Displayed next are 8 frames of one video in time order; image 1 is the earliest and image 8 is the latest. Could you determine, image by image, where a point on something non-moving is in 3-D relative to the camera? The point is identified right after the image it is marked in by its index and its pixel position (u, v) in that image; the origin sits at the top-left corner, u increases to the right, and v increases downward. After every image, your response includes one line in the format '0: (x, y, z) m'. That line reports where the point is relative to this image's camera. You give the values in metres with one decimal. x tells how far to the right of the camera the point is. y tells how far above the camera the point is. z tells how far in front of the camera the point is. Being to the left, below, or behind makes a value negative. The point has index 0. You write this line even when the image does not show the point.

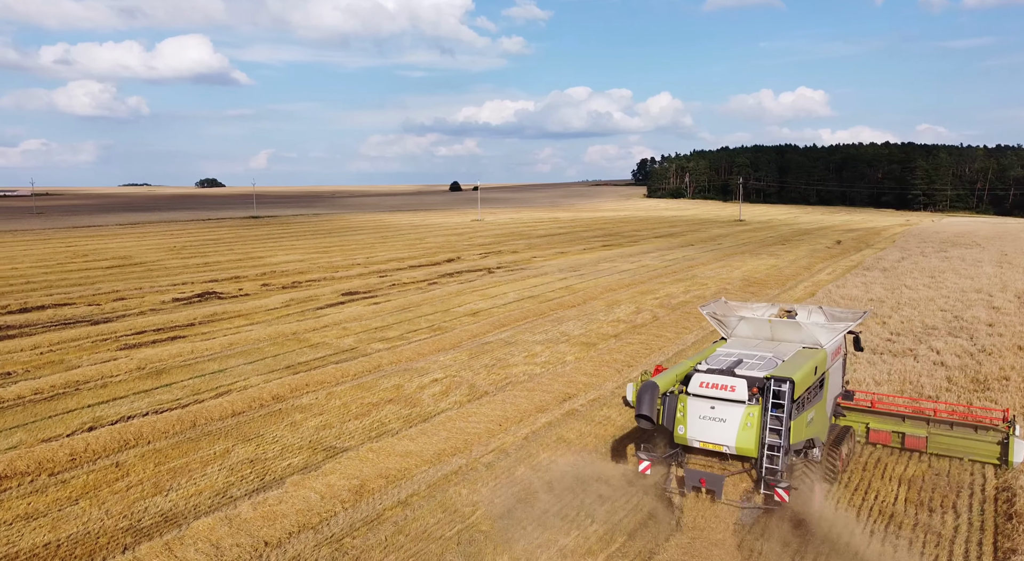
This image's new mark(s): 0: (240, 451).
0: (-3.6, -2.2, +10.5) m
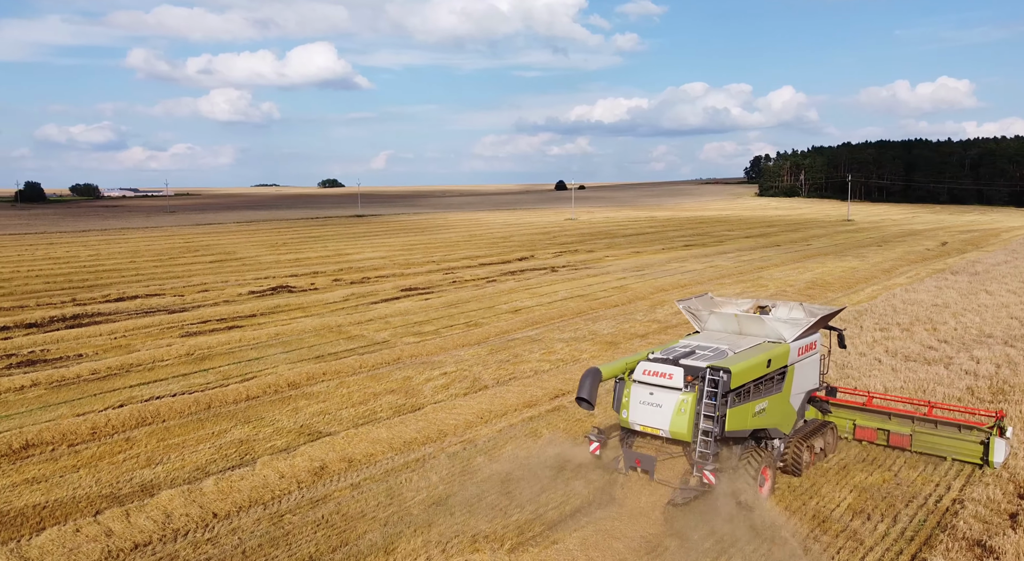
0: (-3.9, -2.2, +11.5) m
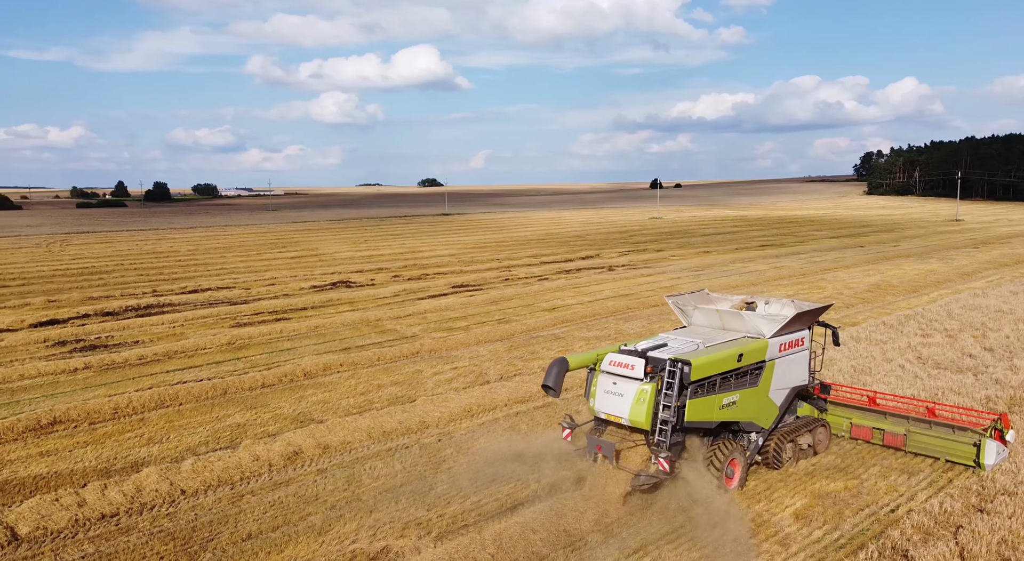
0: (-4.2, -2.1, +12.2) m
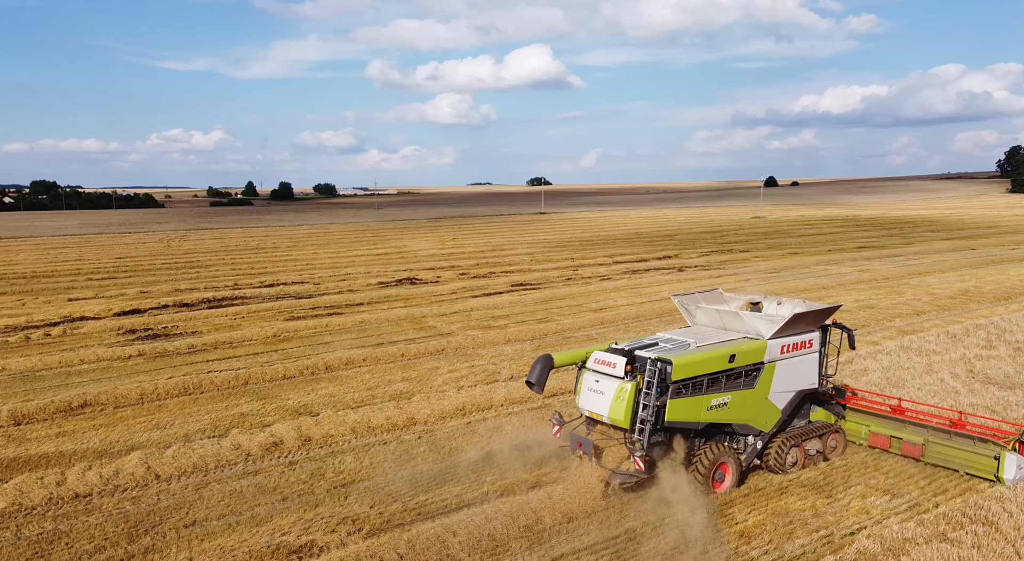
0: (-4.2, -2.0, +12.6) m
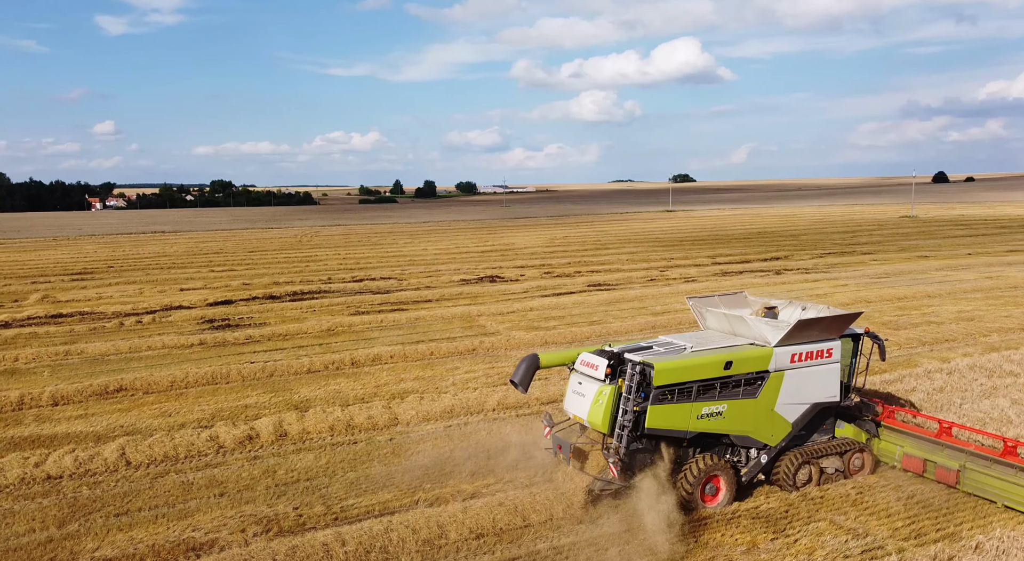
0: (-4.2, -1.9, +13.0) m
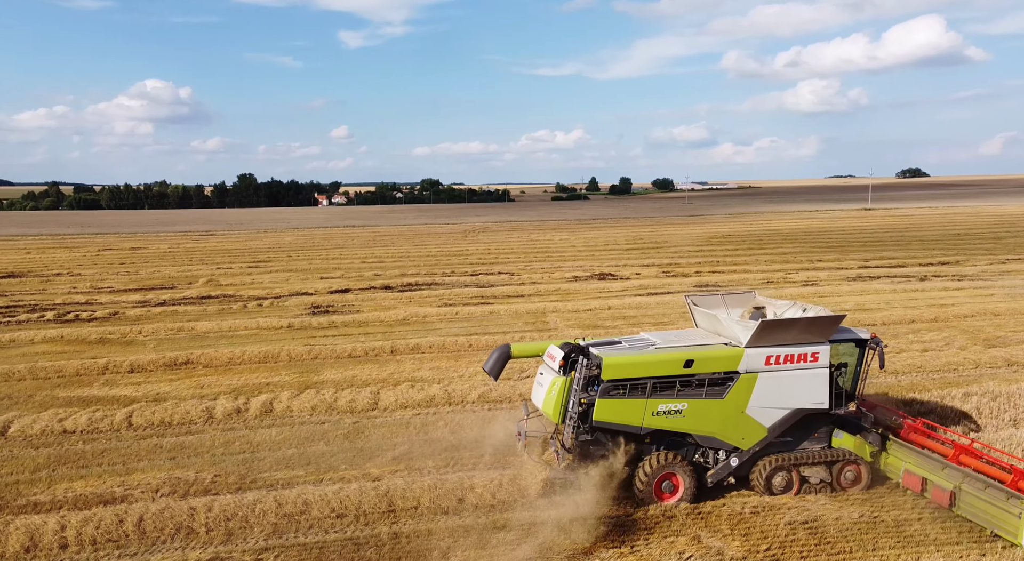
0: (-4.1, -1.7, +14.1) m
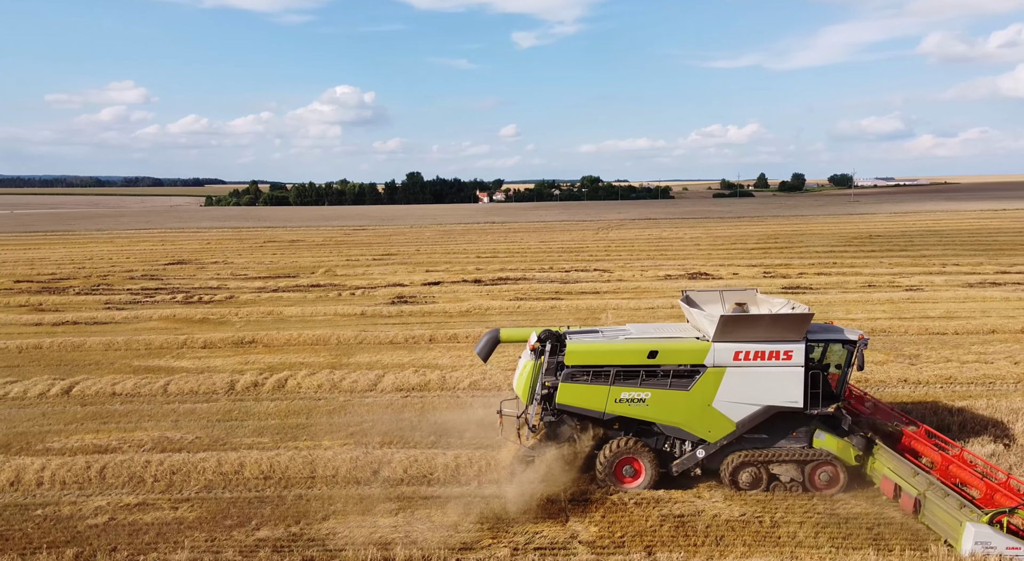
0: (-3.7, -1.5, +15.5) m
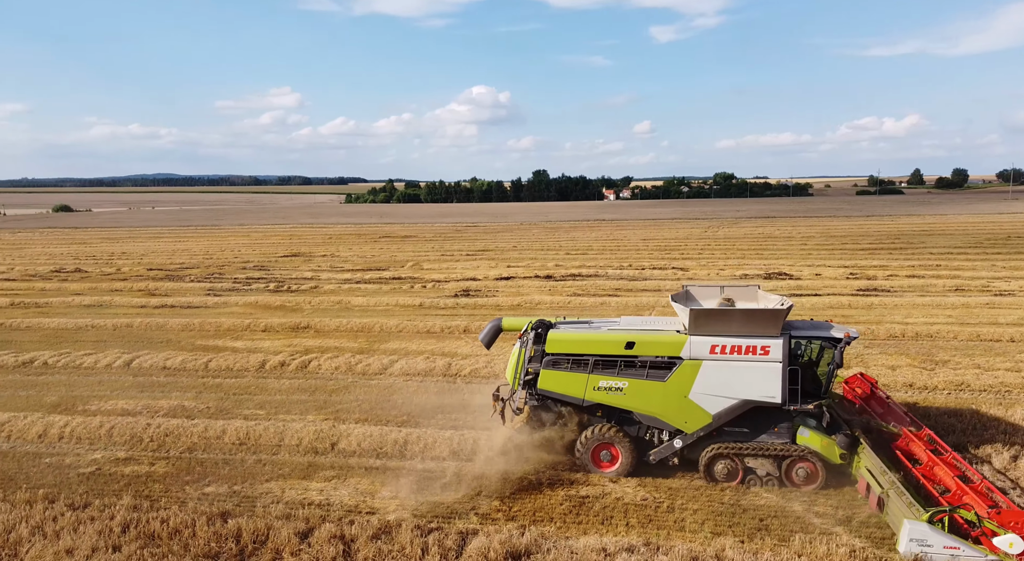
0: (-3.2, -1.3, +16.6) m
